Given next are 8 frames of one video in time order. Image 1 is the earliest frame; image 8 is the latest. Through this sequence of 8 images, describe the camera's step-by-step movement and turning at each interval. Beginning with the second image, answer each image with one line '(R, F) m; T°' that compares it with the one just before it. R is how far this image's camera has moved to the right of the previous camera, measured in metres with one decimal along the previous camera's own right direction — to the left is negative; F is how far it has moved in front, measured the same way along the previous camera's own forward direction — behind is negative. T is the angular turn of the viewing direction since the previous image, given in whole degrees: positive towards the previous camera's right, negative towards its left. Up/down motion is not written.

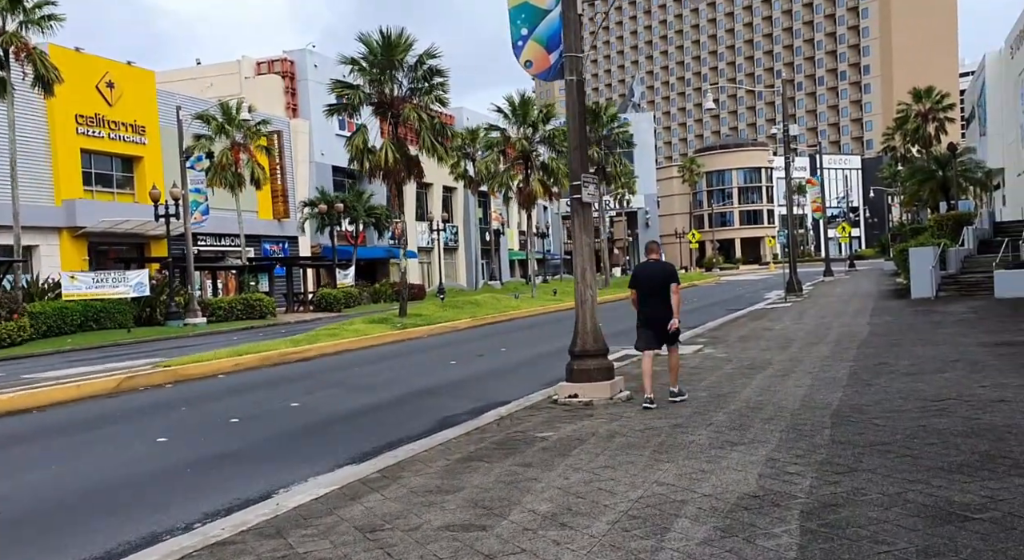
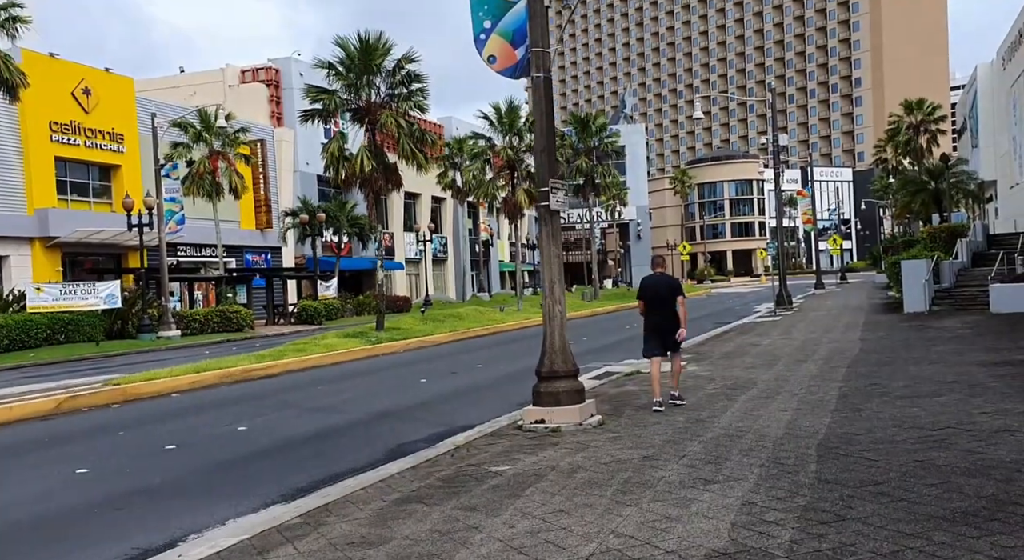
(+0.4, +0.8) m; 0°
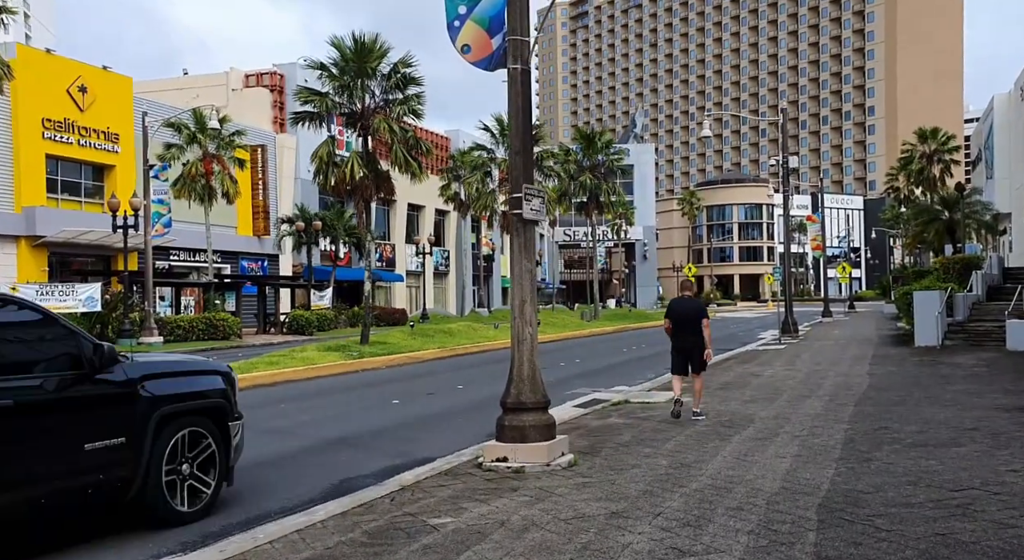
(+0.4, +1.1) m; 0°
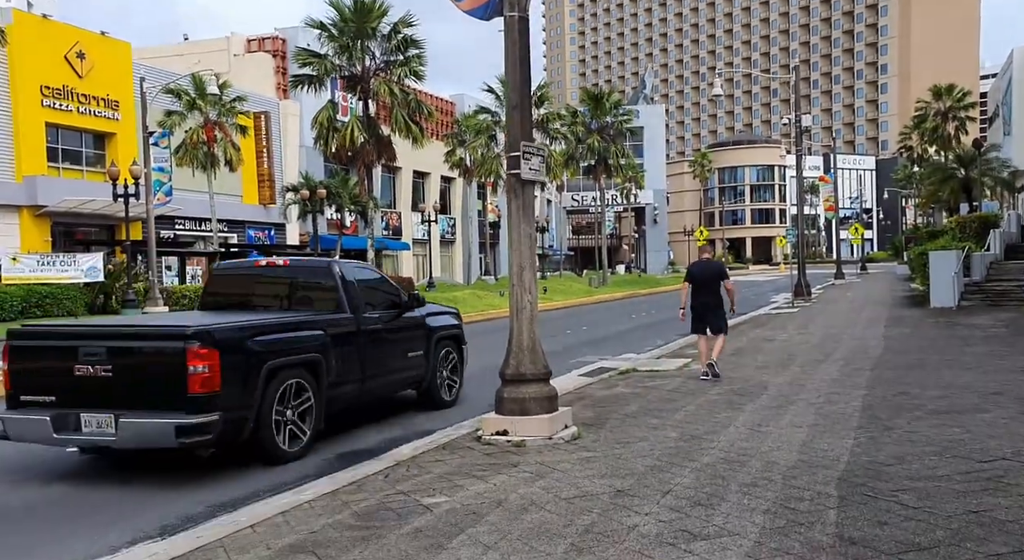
(+0.1, +0.4) m; -1°
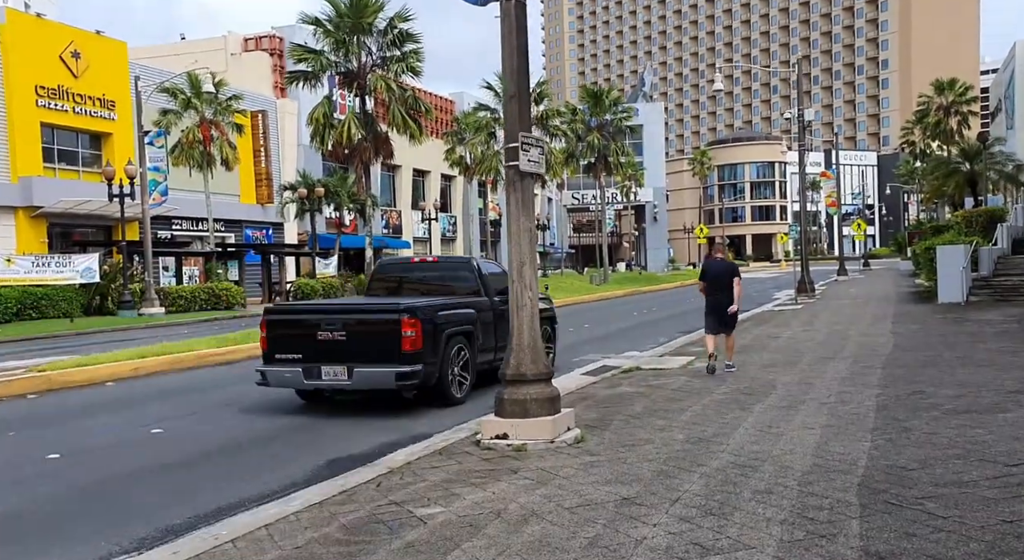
(0.0, +0.4) m; 0°
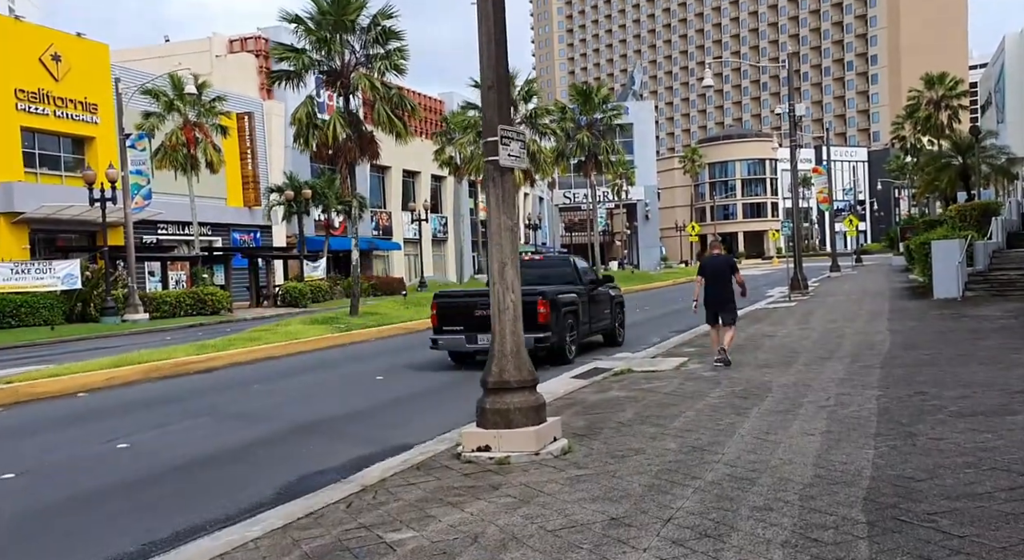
(+0.1, +0.4) m; 0°
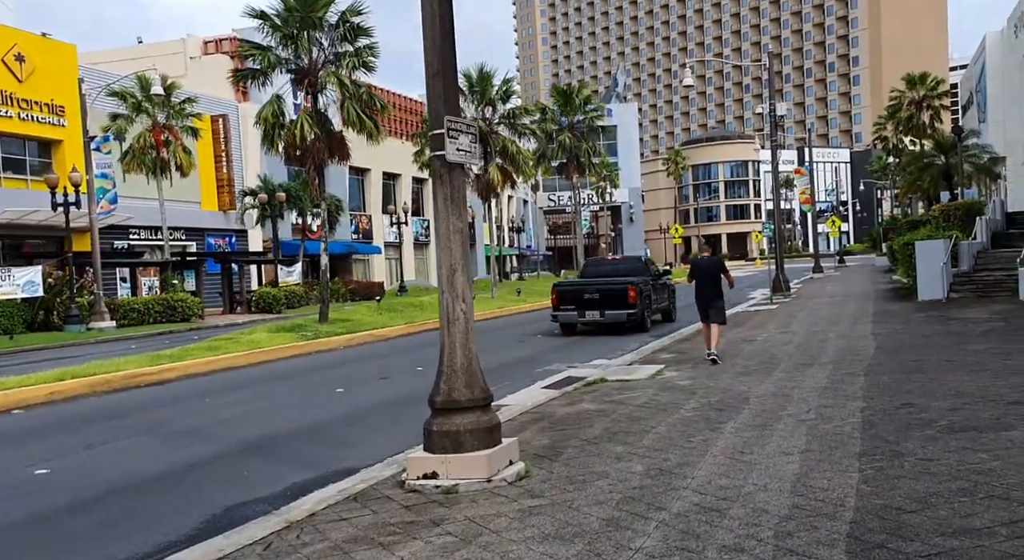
(+0.3, +0.7) m; +1°
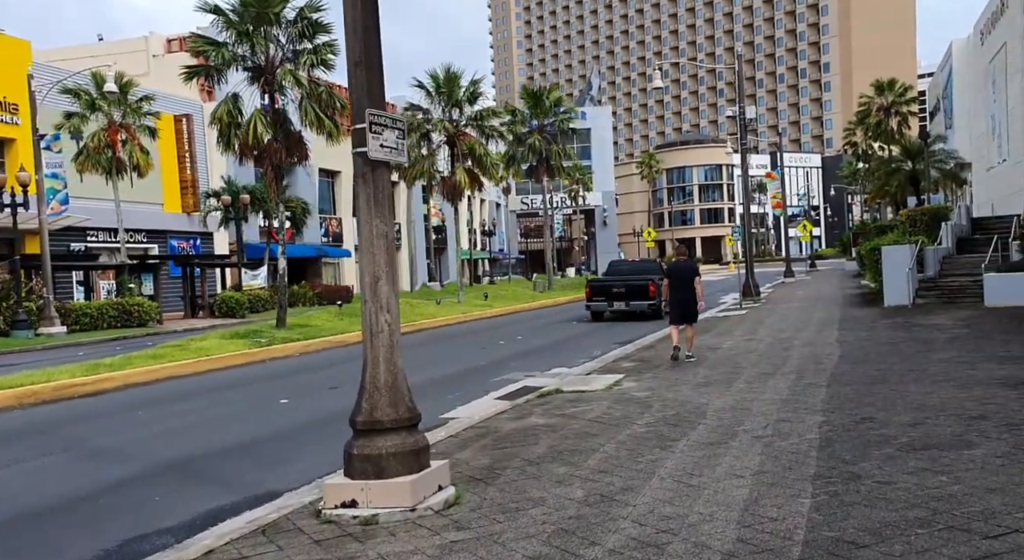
(+0.3, +0.5) m; +2°
